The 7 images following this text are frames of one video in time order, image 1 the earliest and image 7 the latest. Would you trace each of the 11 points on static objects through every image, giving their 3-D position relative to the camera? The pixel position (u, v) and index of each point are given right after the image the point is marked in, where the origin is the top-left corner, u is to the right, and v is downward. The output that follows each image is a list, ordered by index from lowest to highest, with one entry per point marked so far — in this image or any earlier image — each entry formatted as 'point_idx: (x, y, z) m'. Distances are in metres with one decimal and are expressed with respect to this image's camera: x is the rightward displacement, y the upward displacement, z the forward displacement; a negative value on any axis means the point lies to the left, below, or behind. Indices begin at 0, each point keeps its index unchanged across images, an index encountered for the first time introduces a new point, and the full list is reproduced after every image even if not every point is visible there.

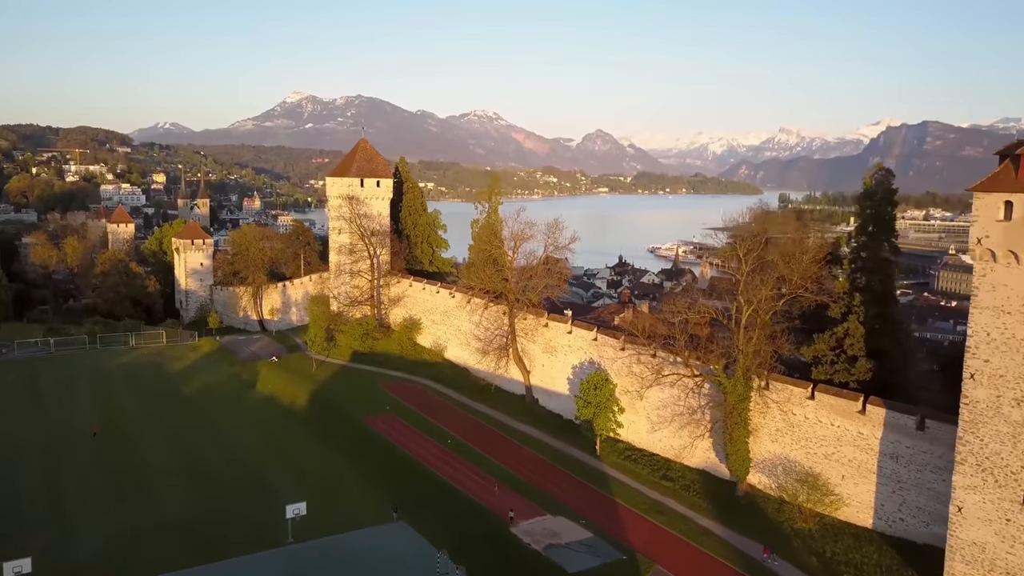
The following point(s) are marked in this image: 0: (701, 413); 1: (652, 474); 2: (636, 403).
0: (+3.7, -2.5, +17.9) m
1: (+2.8, -3.8, +18.3) m
2: (+2.7, -2.5, +19.7) m
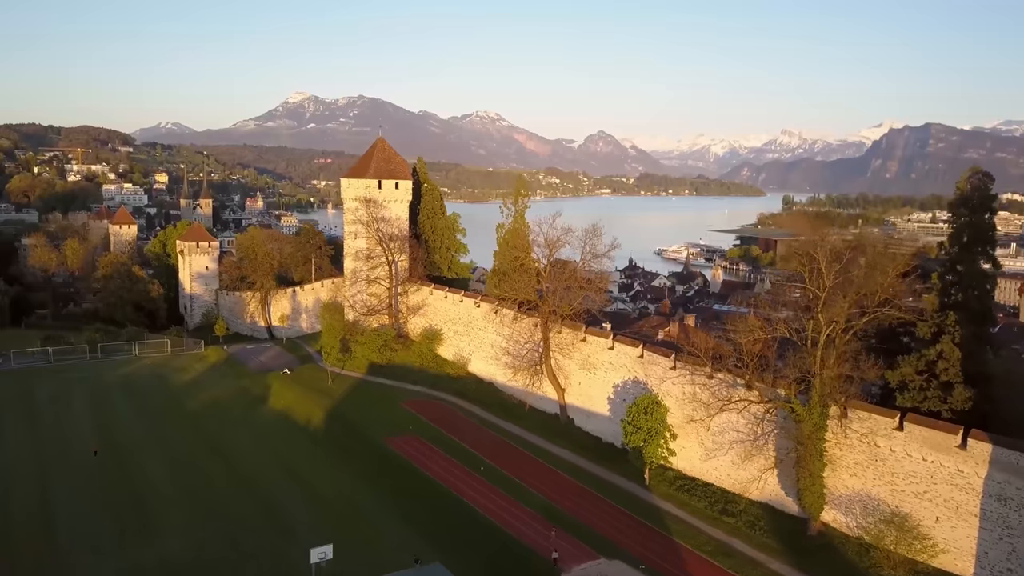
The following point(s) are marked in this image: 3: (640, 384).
0: (+4.5, -2.7, +16.2) m
1: (+3.6, -4.0, +16.5) m
2: (+3.5, -2.8, +18.0) m
3: (+2.7, -2.0, +19.1) m
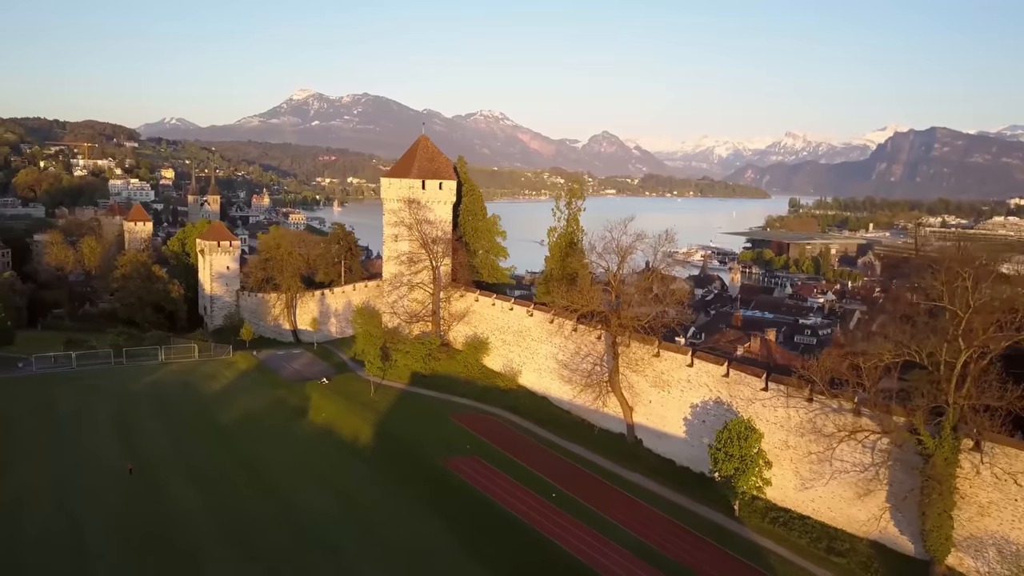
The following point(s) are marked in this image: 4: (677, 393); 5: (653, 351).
0: (+5.9, -3.0, +14.7) m
1: (+5.0, -4.3, +15.0) m
2: (+5.0, -3.1, +16.5) m
3: (+4.1, -2.3, +17.7) m
4: (+3.4, -2.2, +18.9) m
5: (+3.0, -1.3, +19.3) m
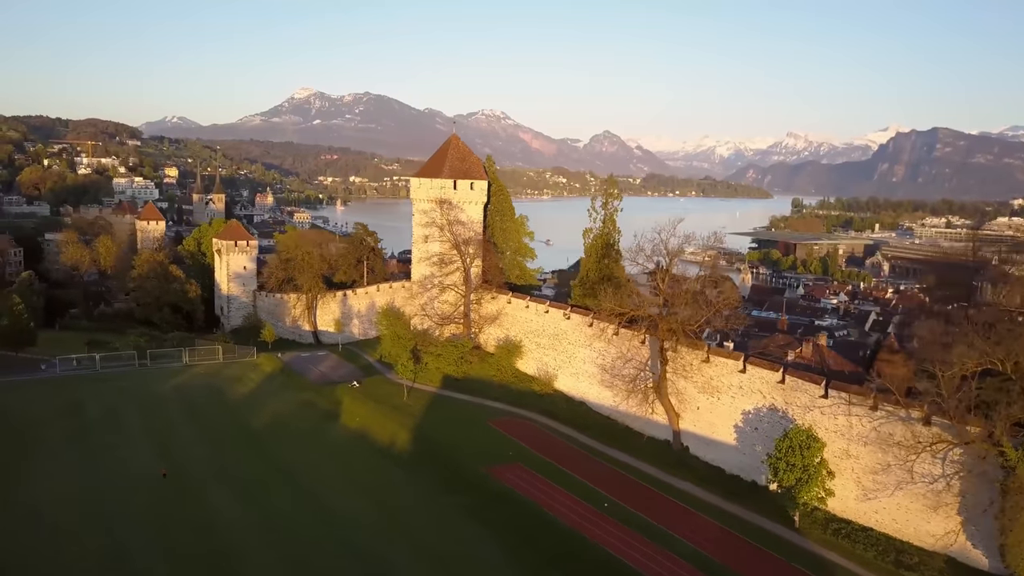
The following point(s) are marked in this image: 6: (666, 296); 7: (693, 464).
0: (+6.8, -3.1, +14.2) m
1: (+5.9, -4.4, +14.6) m
2: (+5.9, -3.1, +16.0) m
3: (+5.0, -2.4, +17.2) m
4: (+4.4, -2.3, +18.4) m
5: (+4.0, -1.4, +18.8) m
6: (+3.4, -0.1, +19.6) m
7: (+3.8, -3.7, +19.0) m
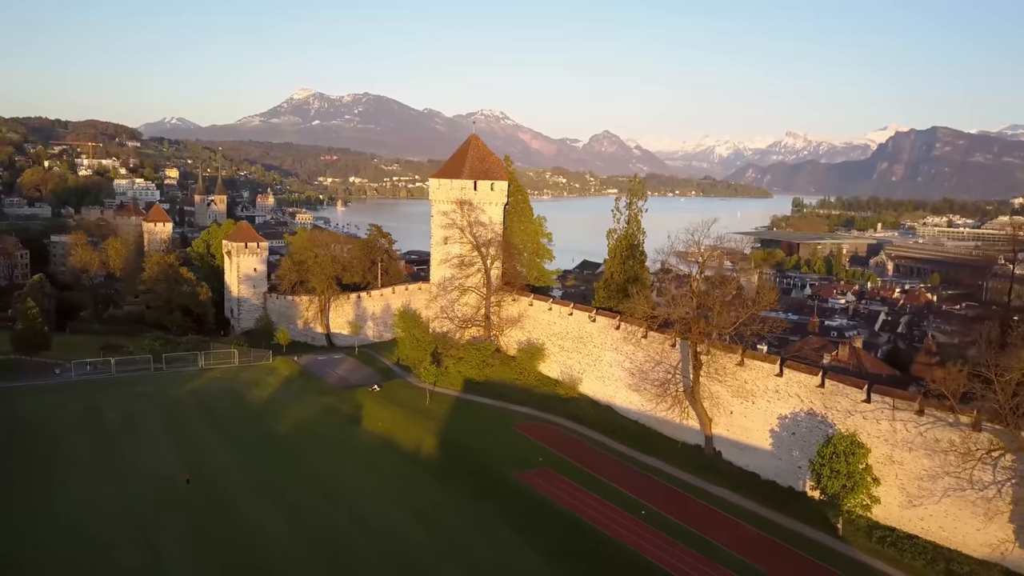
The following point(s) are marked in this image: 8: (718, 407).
0: (+7.5, -3.1, +13.9) m
1: (+6.6, -4.4, +14.2) m
2: (+6.5, -3.2, +15.7) m
3: (+5.7, -2.4, +16.8) m
4: (+5.0, -2.3, +18.1) m
5: (+4.6, -1.5, +18.5) m
6: (+4.0, -0.2, +19.3) m
7: (+4.4, -3.7, +18.7) m
8: (+4.4, -2.5, +19.2) m
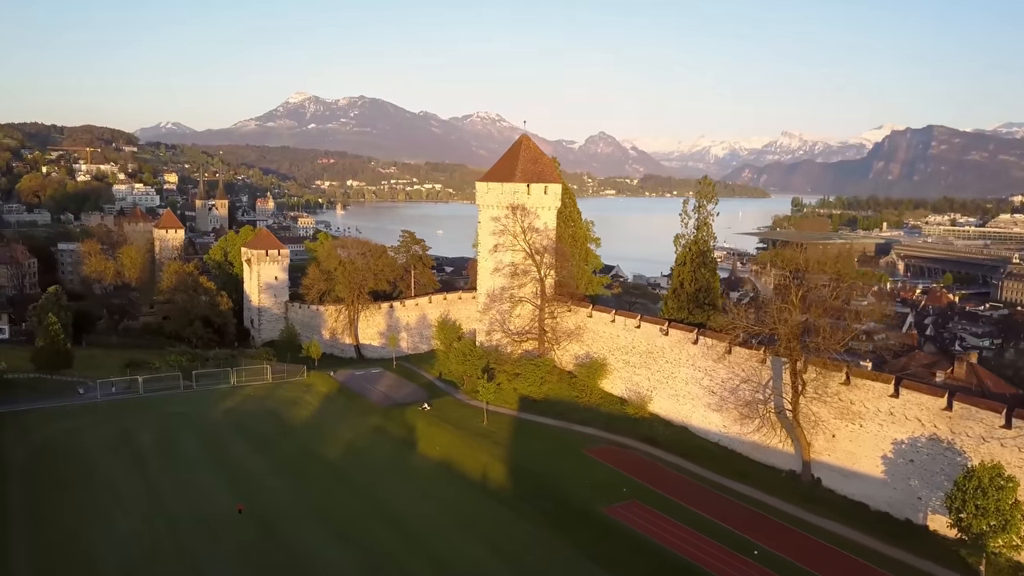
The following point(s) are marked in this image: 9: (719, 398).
0: (+9.1, -3.3, +12.2) m
1: (+8.2, -4.6, +12.6) m
2: (+8.1, -3.4, +14.0) m
3: (+7.2, -2.6, +15.2) m
4: (+6.6, -2.5, +16.4) m
5: (+6.1, -1.7, +16.9) m
6: (+5.5, -0.4, +17.7) m
7: (+6.0, -4.0, +17.0) m
8: (+5.9, -2.7, +17.6) m
9: (+4.5, -2.4, +19.7) m
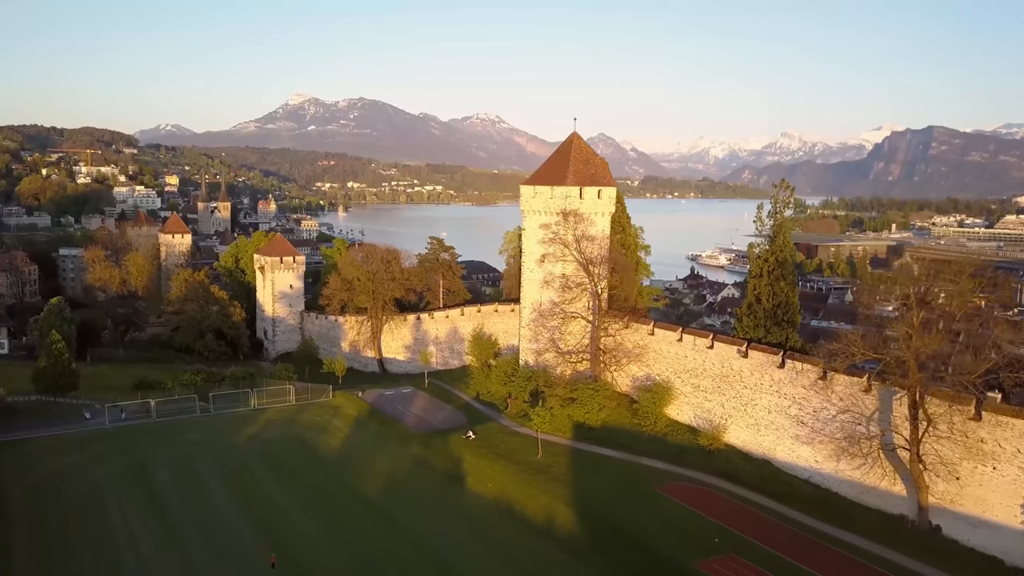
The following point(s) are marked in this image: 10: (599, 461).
0: (+10.3, -3.6, +10.0) m
1: (+9.4, -4.9, +10.3) m
2: (+9.3, -3.7, +11.8) m
3: (+8.5, -2.9, +12.9) m
4: (+7.8, -2.9, +14.2) m
5: (+7.4, -2.0, +14.6) m
6: (+6.8, -0.7, +15.4) m
7: (+7.3, -4.3, +14.8) m
8: (+7.2, -3.1, +15.3) m
9: (+5.8, -2.7, +17.5) m
10: (+1.8, -3.6, +19.2) m
